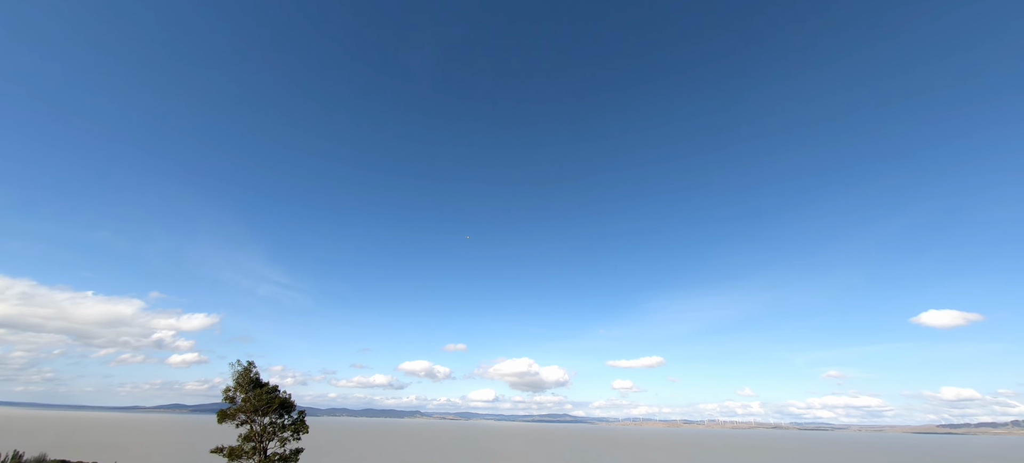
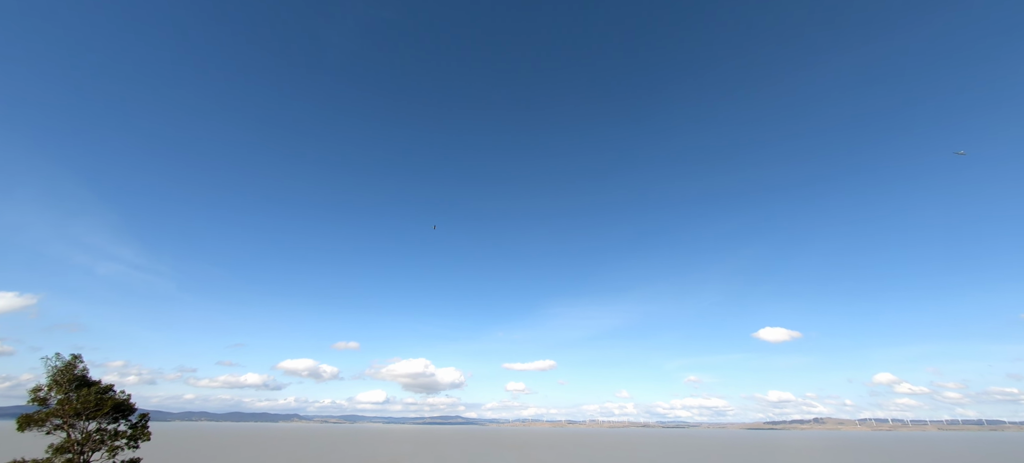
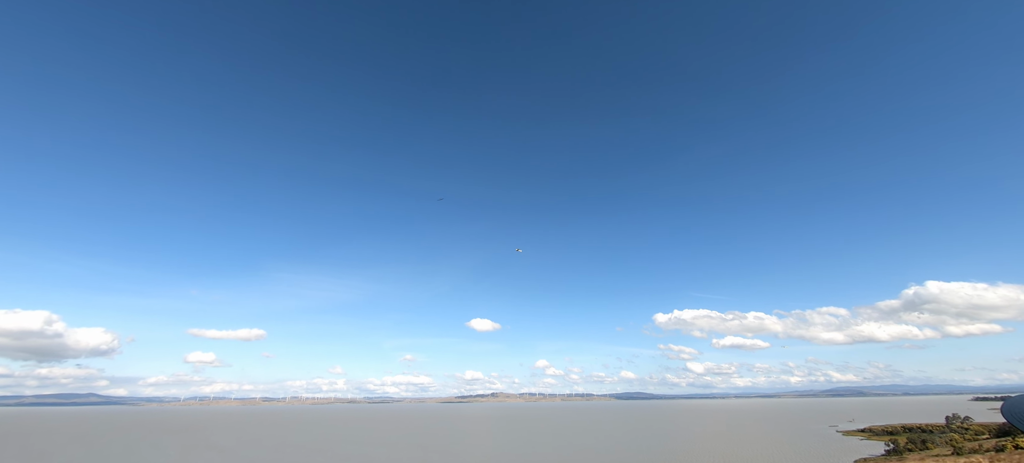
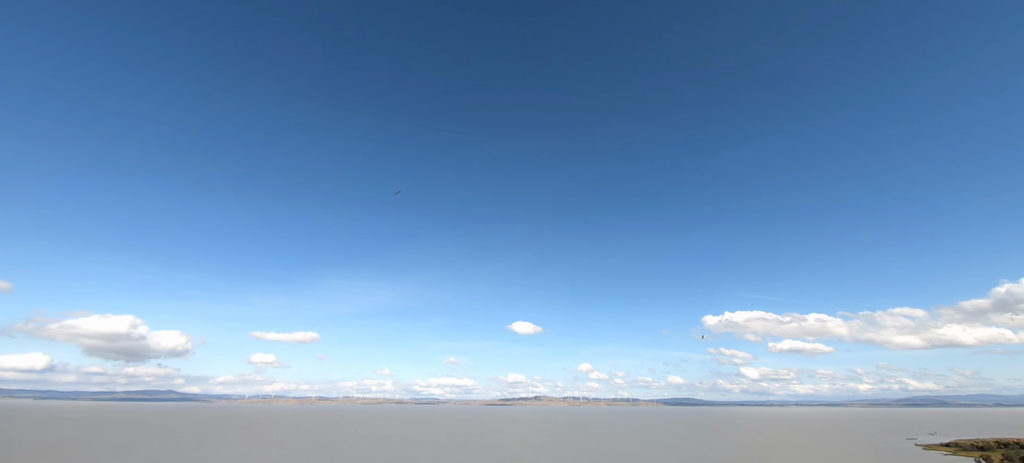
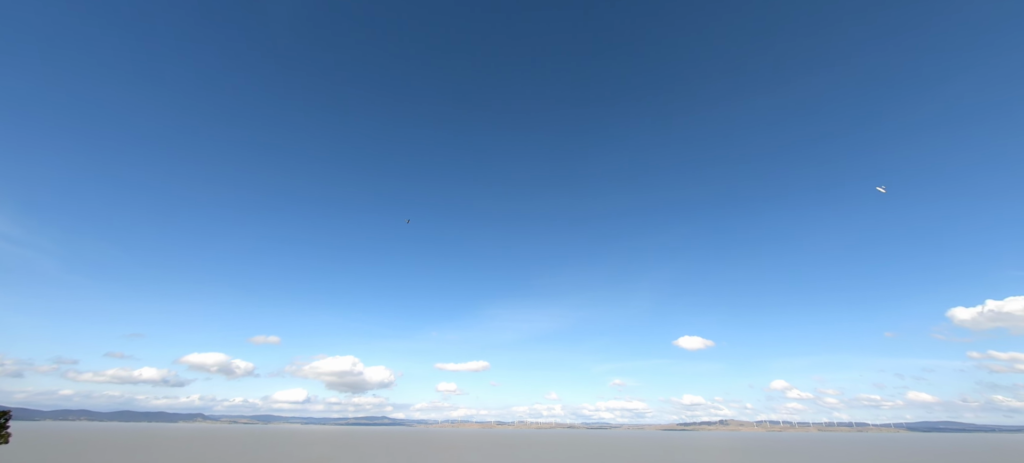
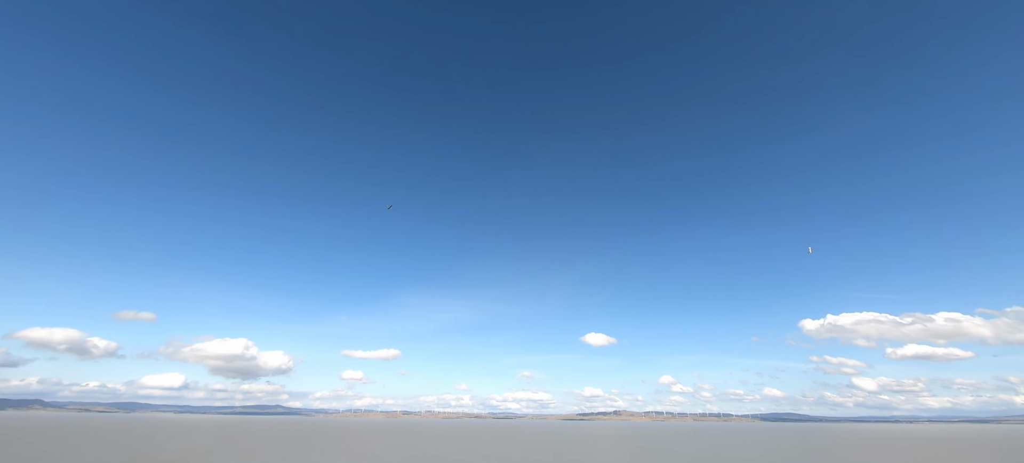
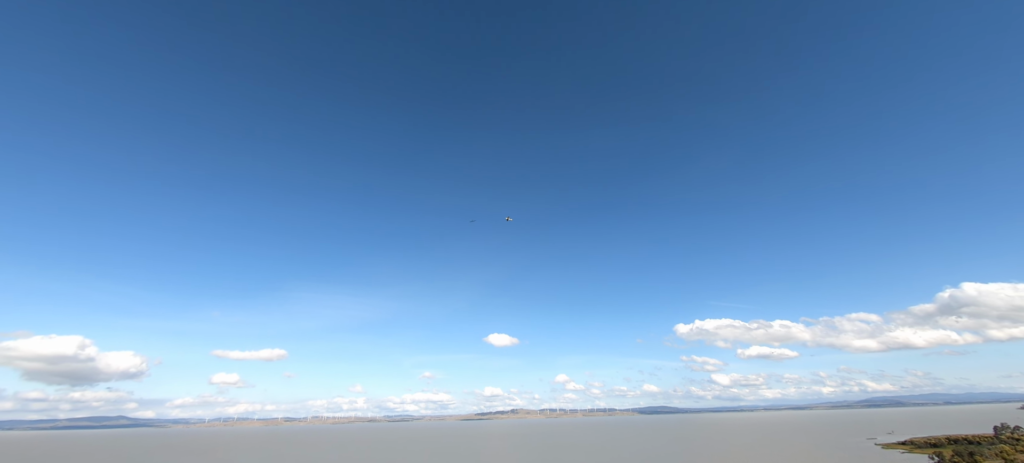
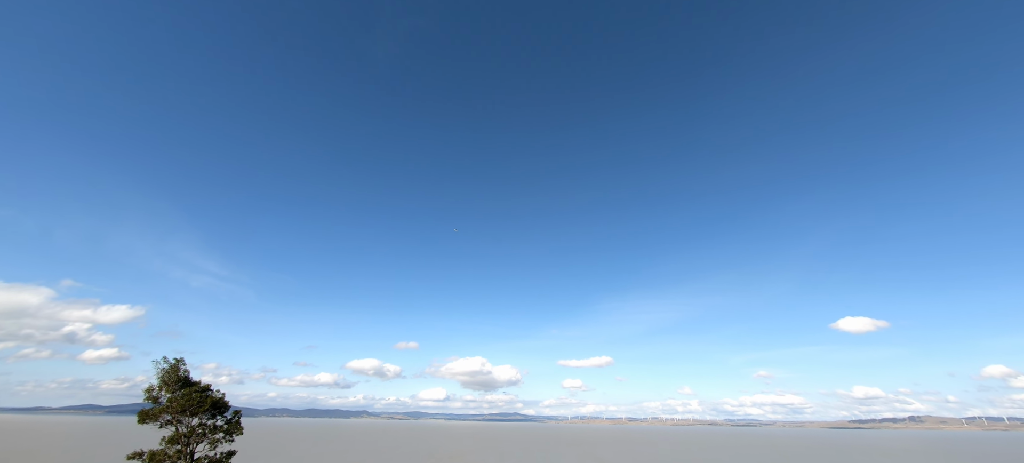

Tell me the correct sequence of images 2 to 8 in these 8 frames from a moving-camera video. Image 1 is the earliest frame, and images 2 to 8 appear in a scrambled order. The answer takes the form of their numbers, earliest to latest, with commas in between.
8, 2, 5, 6, 4, 3, 7
